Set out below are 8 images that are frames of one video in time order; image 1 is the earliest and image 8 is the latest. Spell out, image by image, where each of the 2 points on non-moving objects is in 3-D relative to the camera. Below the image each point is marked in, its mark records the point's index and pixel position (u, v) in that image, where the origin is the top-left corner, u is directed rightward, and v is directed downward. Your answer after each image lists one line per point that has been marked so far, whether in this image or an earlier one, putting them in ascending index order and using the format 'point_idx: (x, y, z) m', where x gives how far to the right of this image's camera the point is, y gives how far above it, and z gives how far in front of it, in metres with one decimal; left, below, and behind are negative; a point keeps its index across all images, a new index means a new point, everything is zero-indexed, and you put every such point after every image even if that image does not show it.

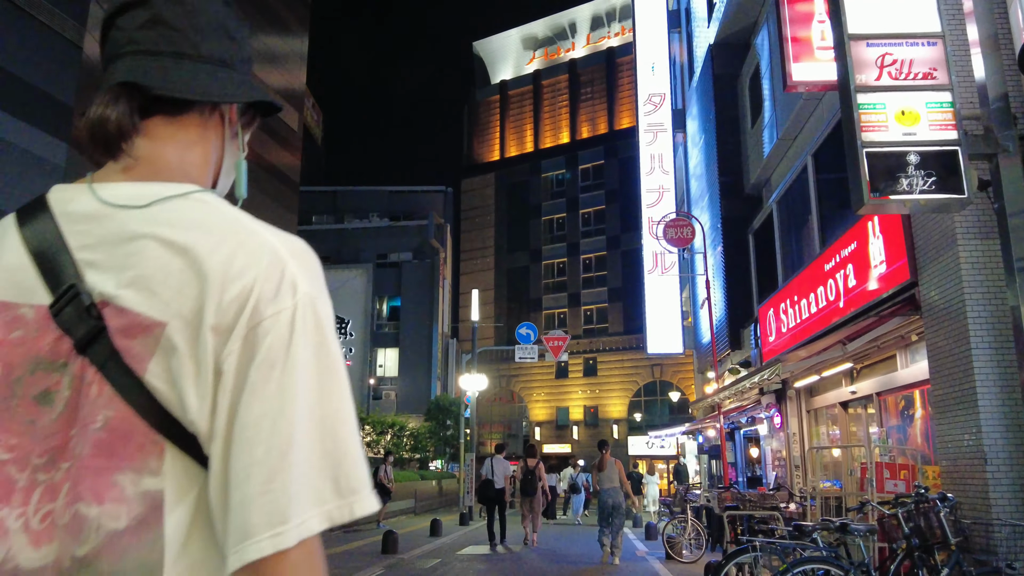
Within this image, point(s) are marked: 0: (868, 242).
0: (+4.8, +0.6, +10.4) m
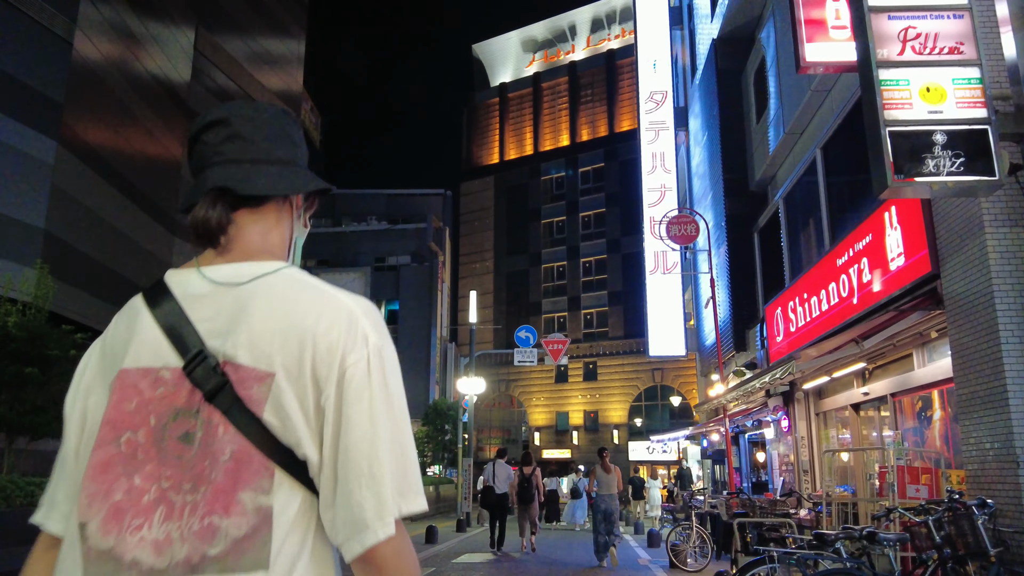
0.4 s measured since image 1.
0: (+4.7, +0.7, +9.9) m
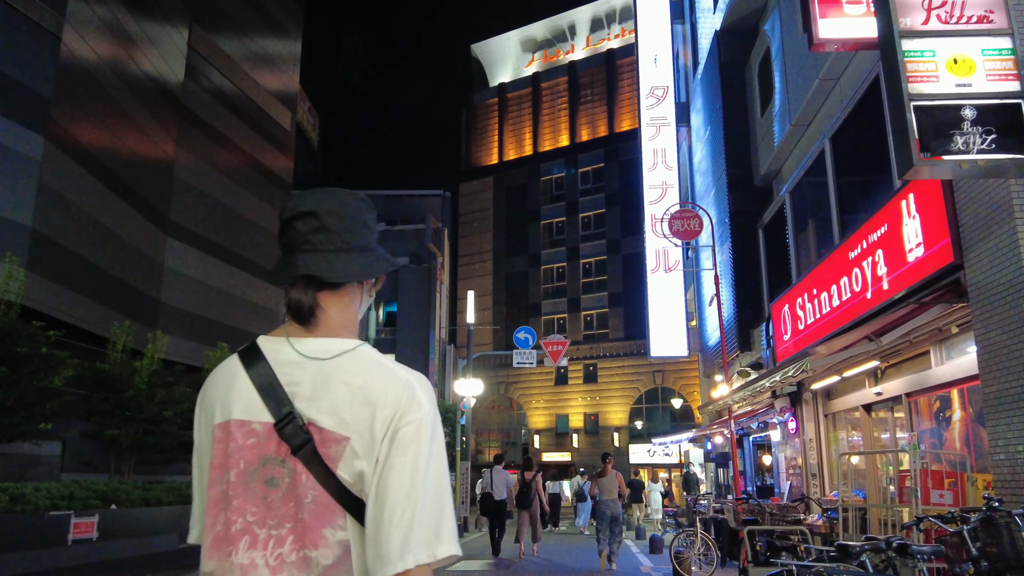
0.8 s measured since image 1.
0: (+4.7, +0.8, +9.3) m
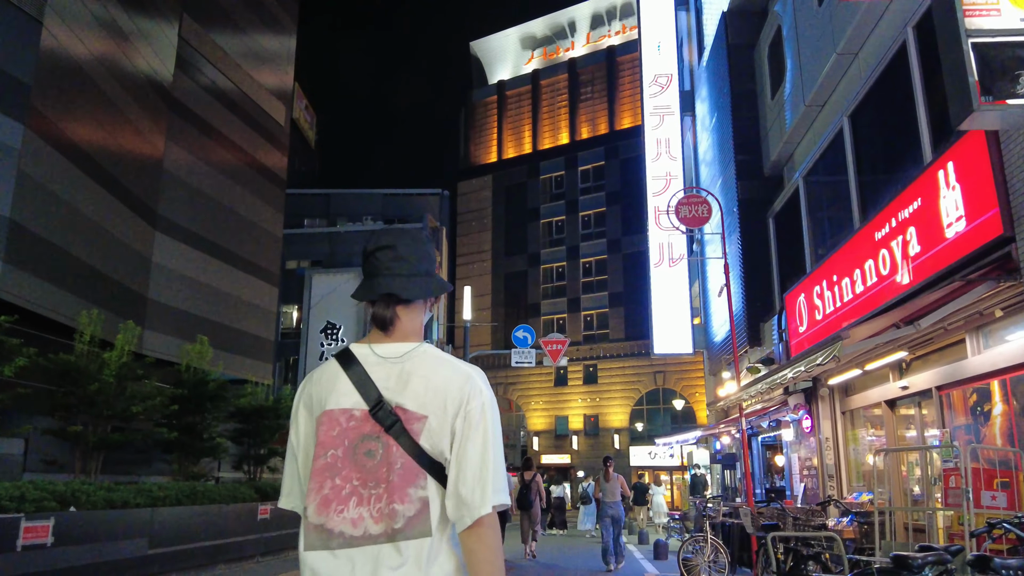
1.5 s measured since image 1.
0: (+4.6, +1.0, +8.4) m
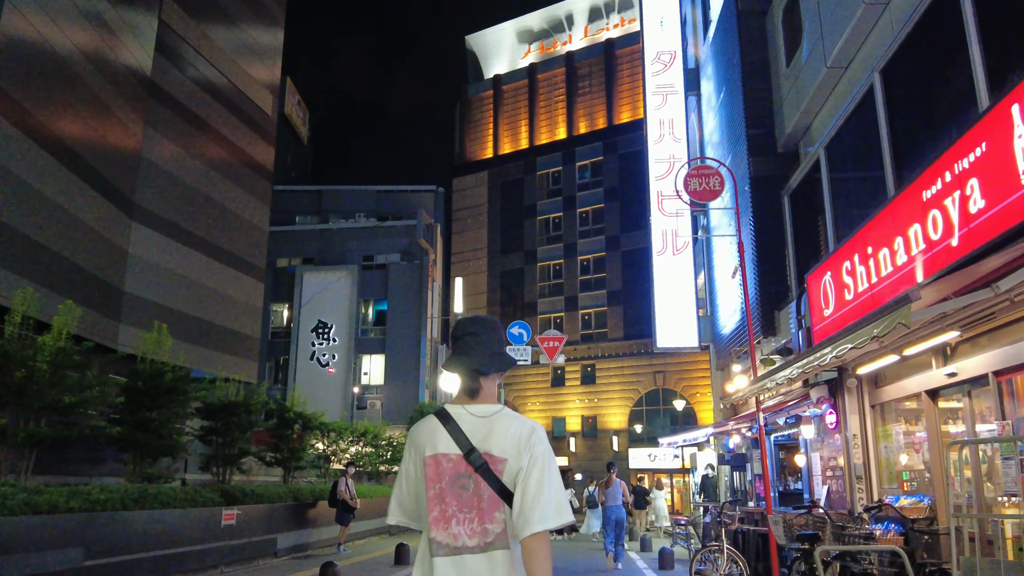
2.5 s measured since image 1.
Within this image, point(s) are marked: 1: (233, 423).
0: (+4.5, +1.3, +7.0) m
1: (-6.1, -3.0, +17.0) m
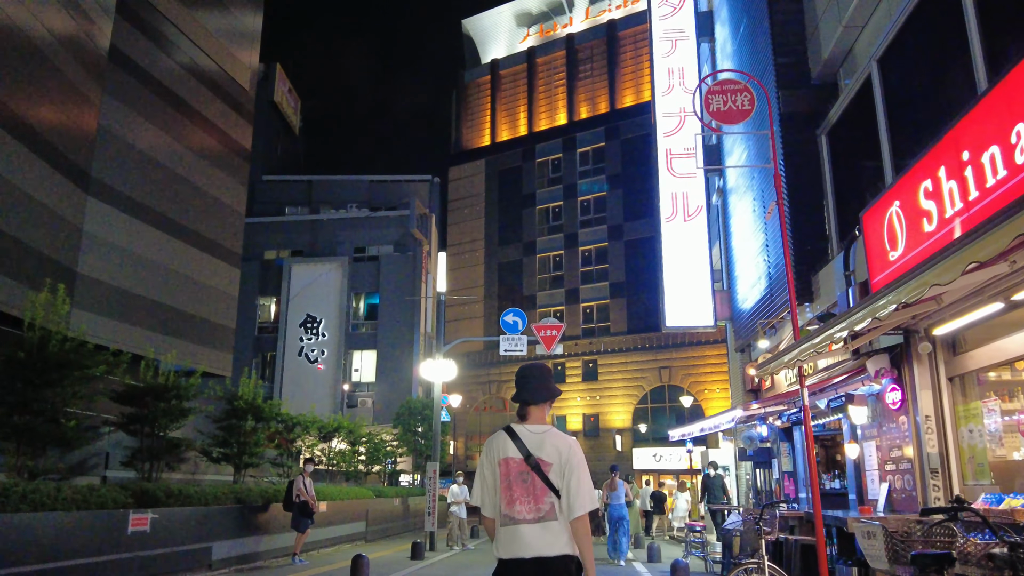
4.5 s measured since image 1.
0: (+4.1, +2.1, +4.2) m
1: (-6.4, -2.3, +14.2) m
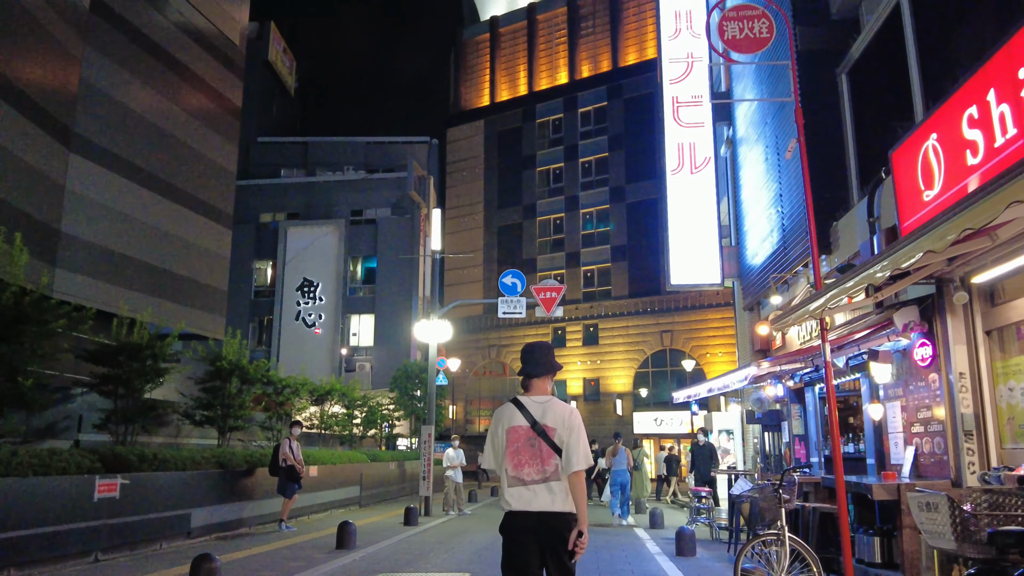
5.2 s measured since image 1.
0: (+4.0, +2.5, +3.2) m
1: (-6.5, -1.4, +13.4) m
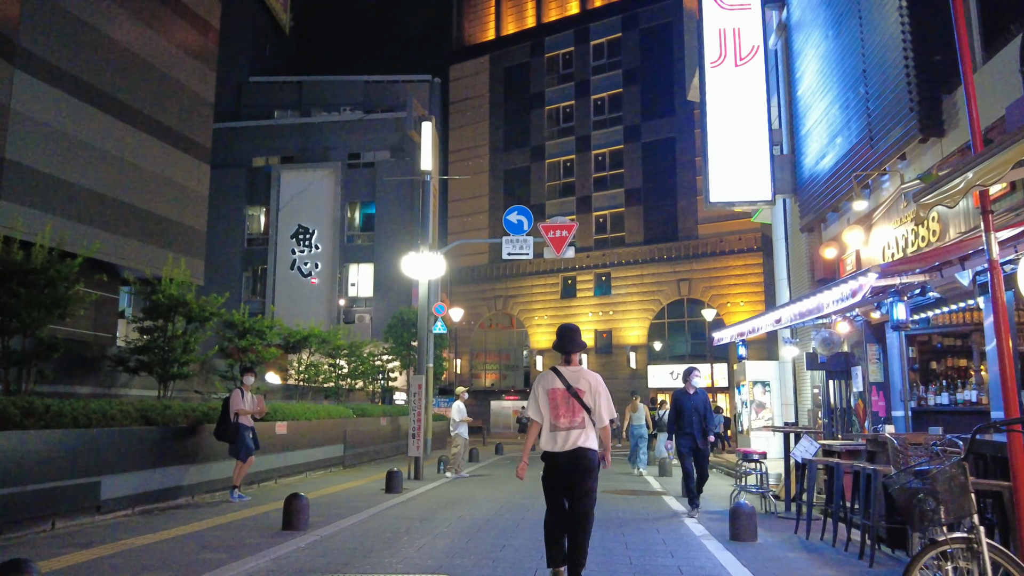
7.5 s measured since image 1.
0: (+3.9, +3.2, -0.1) m
1: (-6.5, -0.2, +10.5) m
